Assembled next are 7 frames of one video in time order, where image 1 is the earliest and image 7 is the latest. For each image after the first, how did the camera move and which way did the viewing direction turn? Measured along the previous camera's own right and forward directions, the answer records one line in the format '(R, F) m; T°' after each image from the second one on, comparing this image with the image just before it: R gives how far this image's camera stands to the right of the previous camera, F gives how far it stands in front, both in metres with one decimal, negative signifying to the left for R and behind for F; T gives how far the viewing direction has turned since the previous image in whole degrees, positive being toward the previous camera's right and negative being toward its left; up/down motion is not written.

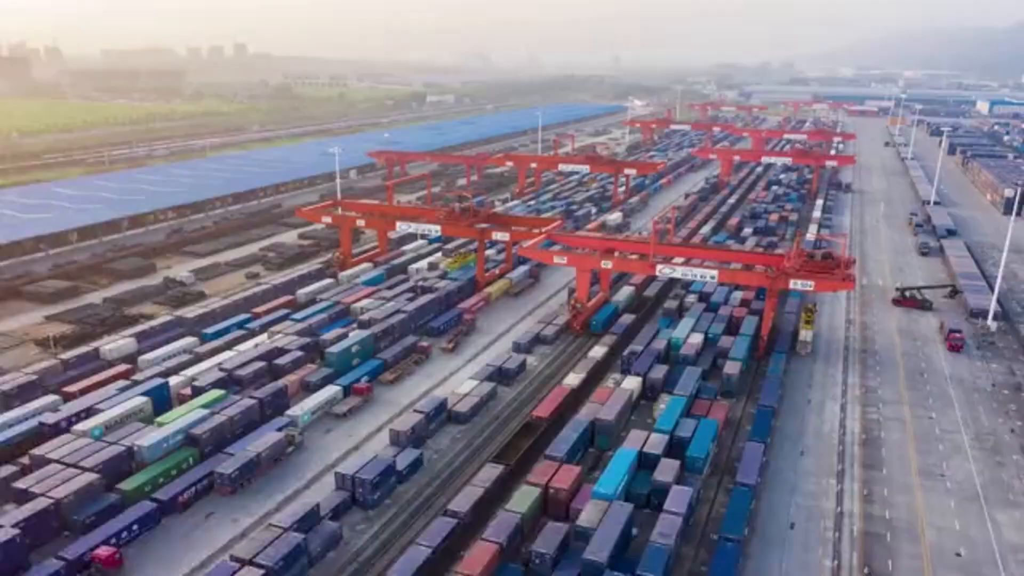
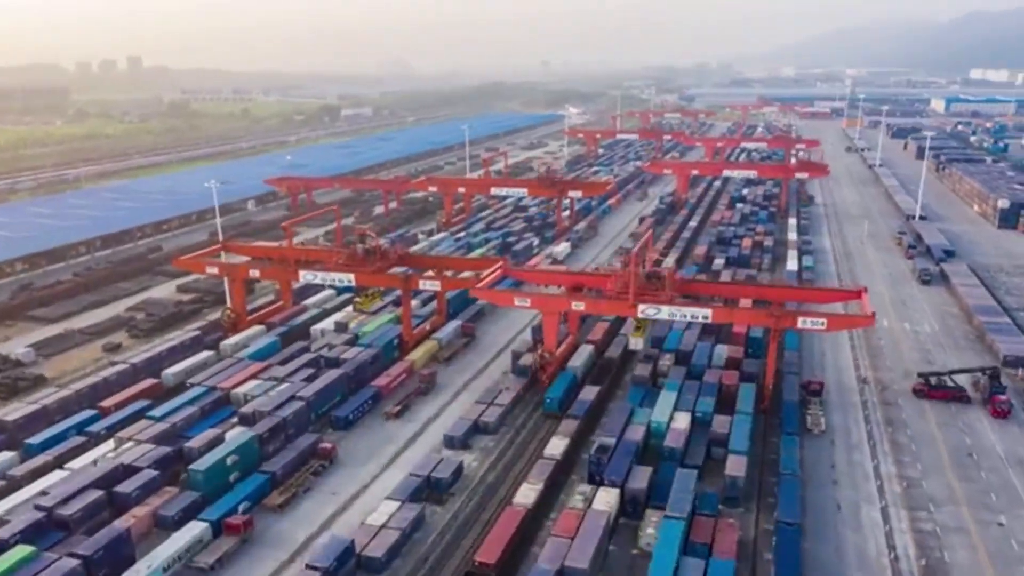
(+0.3, +4.9) m; +4°
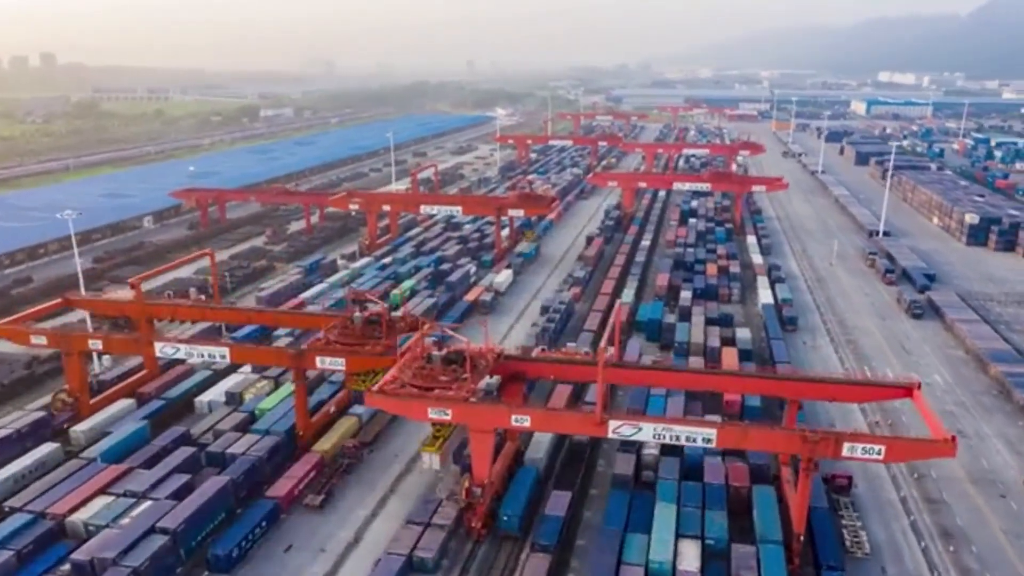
(-0.2, +4.5) m; +5°
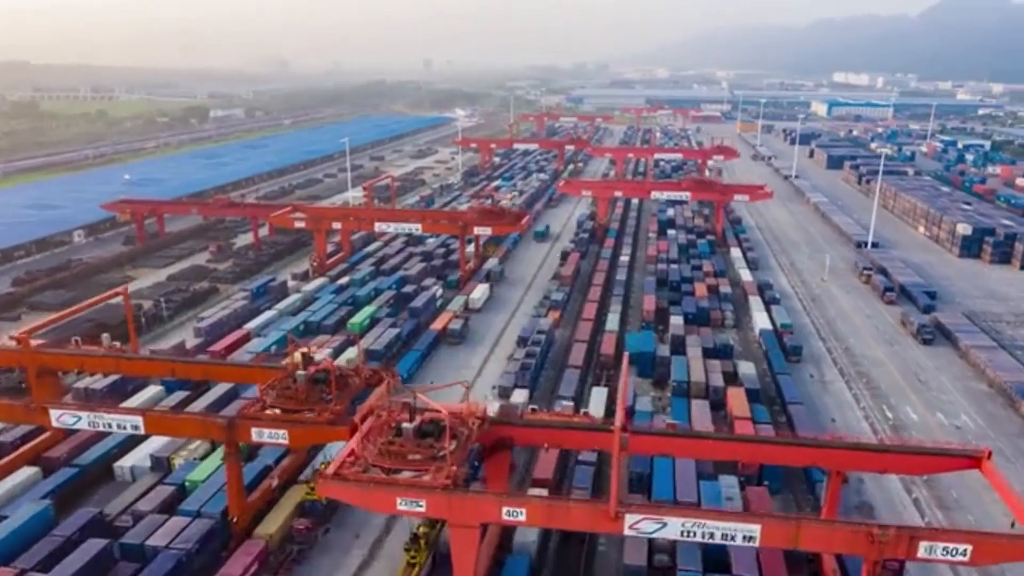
(-0.4, +2.7) m; +3°
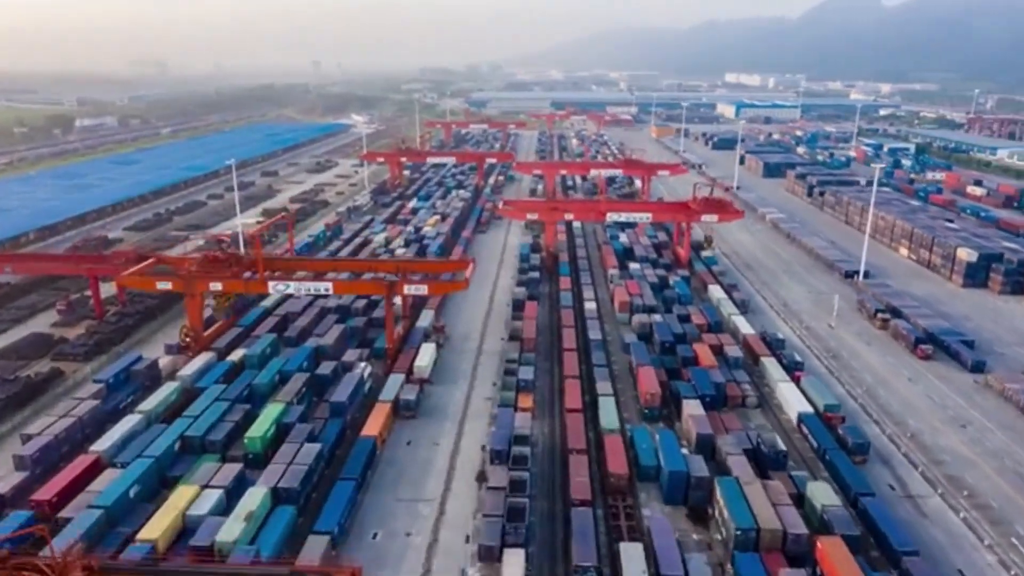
(-1.3, +6.4) m; +7°
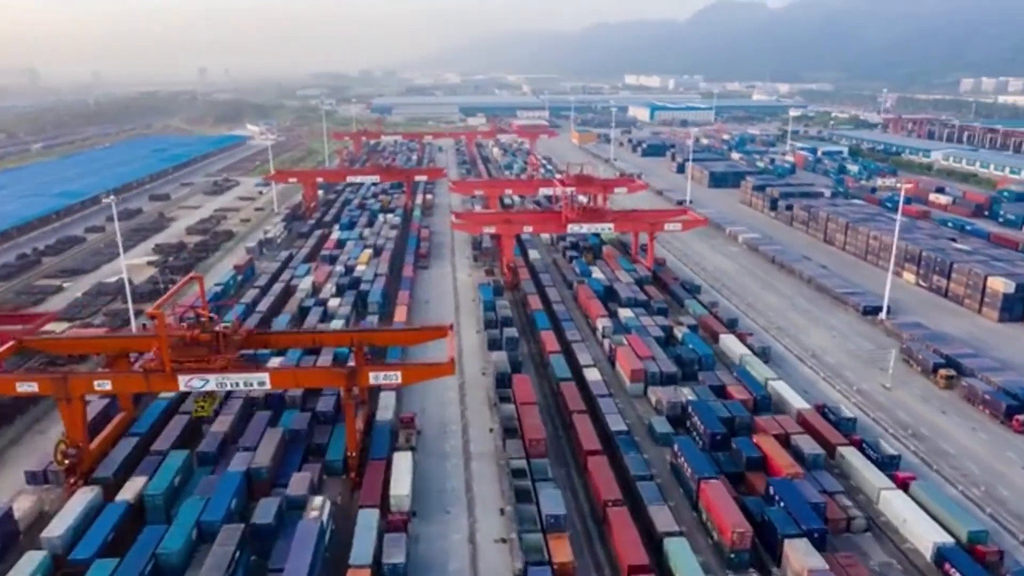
(-1.9, +5.7) m; +7°
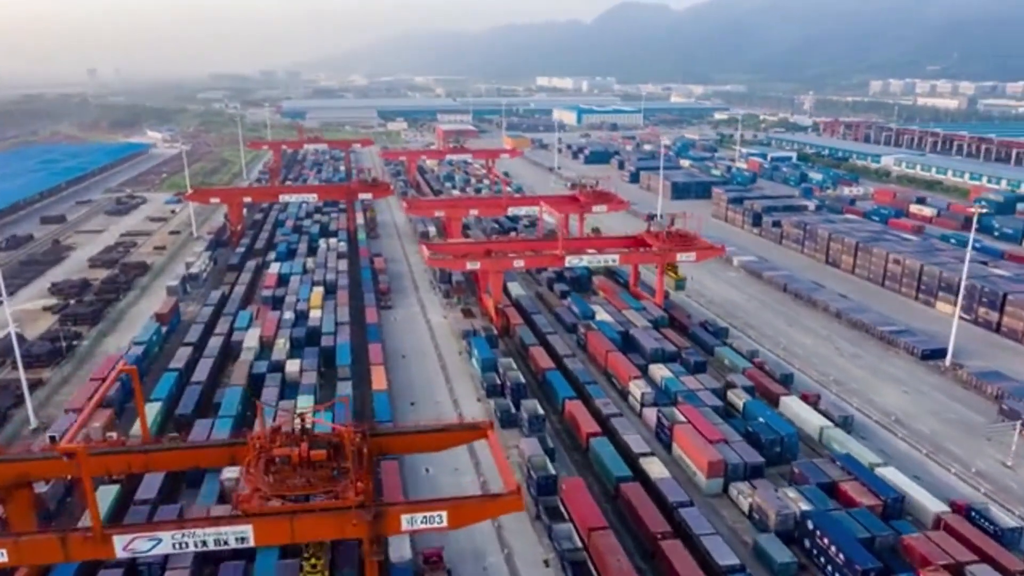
(-2.4, +5.0) m; +6°
